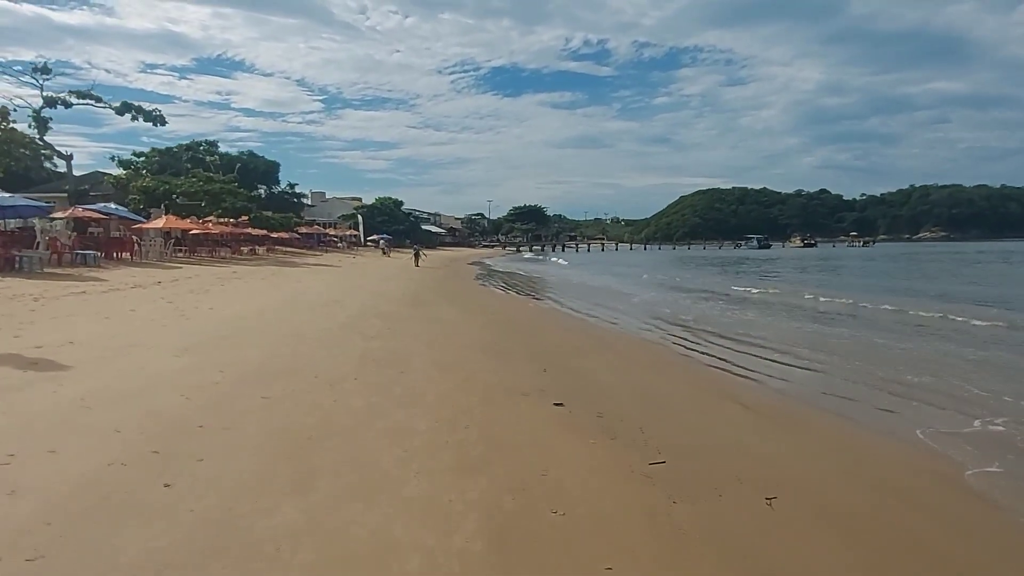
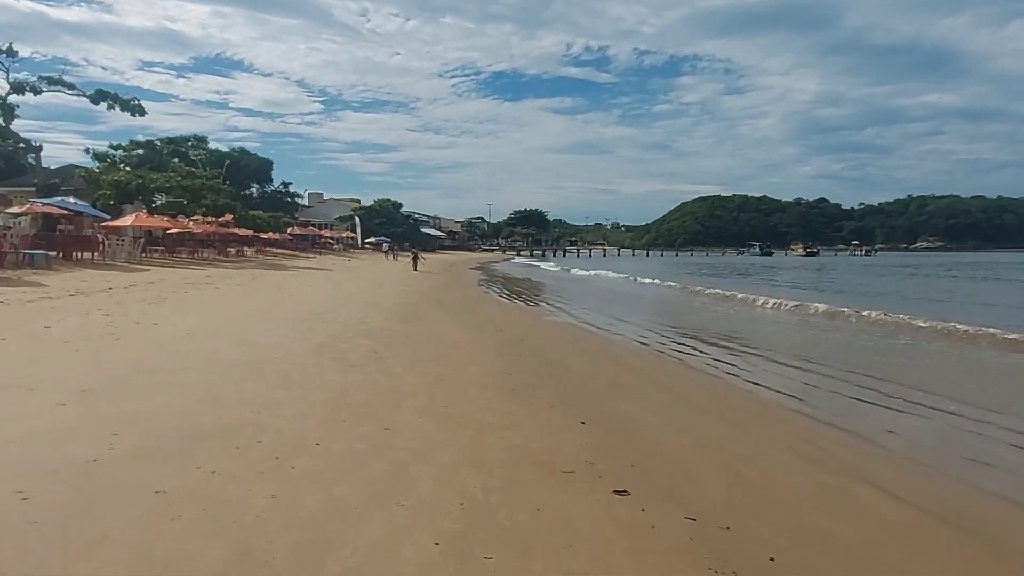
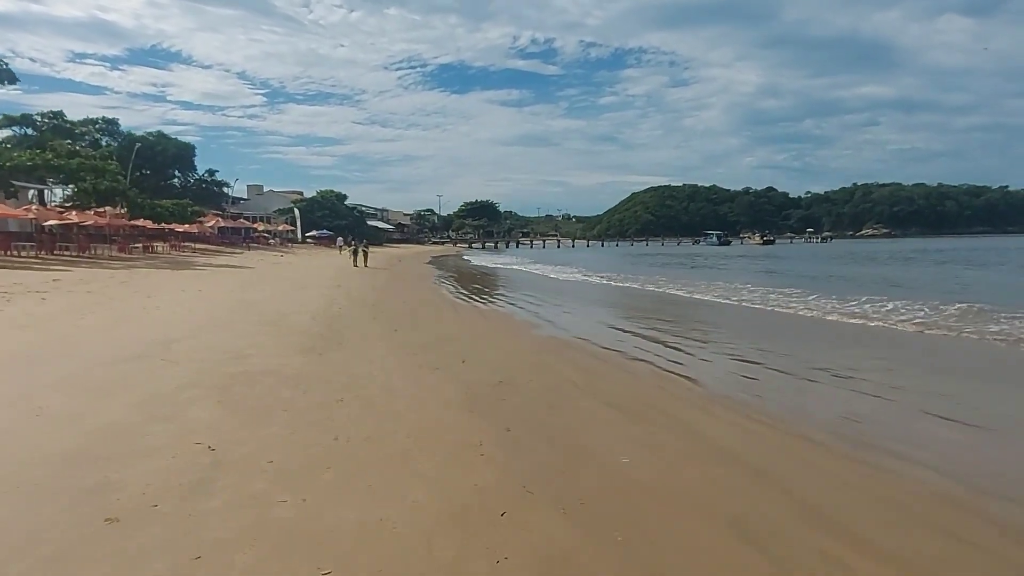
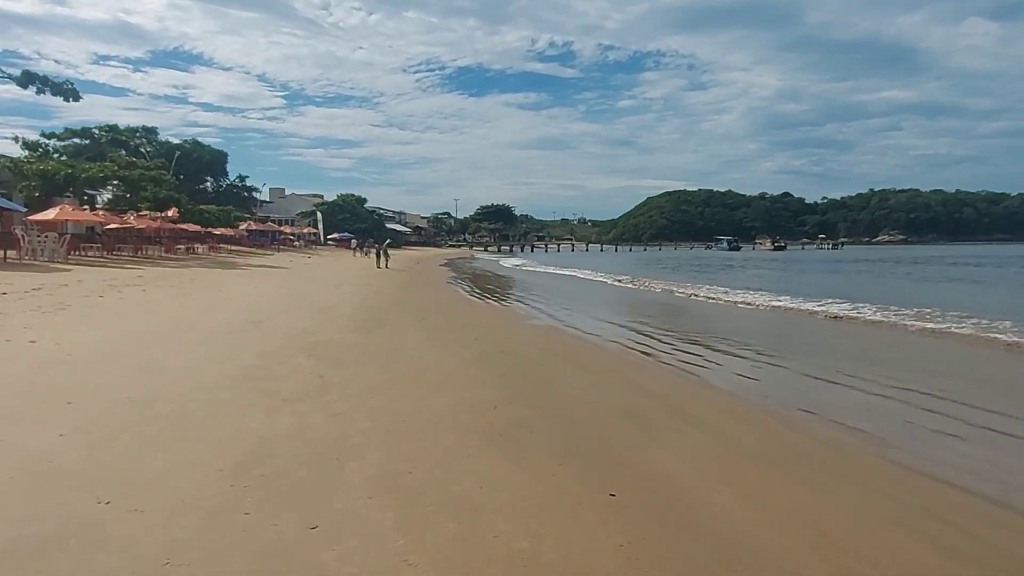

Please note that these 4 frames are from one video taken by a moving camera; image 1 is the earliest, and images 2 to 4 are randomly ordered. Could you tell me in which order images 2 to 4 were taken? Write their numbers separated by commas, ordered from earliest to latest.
2, 4, 3
